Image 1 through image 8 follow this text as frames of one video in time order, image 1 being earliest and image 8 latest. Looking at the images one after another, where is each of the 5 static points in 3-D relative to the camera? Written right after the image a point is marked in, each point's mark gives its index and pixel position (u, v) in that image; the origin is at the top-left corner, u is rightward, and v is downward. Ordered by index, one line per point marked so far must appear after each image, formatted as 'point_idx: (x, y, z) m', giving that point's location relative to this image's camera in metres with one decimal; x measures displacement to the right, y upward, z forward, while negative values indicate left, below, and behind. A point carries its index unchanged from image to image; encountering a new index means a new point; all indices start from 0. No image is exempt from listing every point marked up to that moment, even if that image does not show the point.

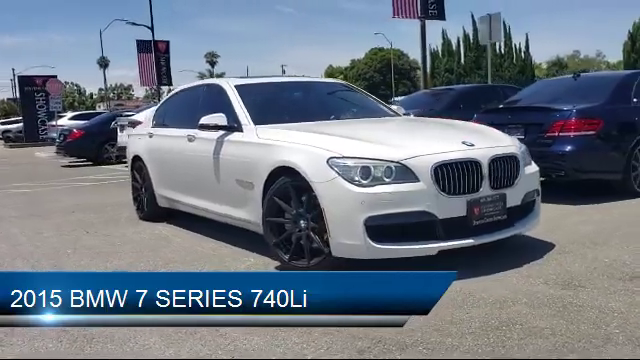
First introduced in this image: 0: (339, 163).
0: (+0.2, +0.1, +4.8) m
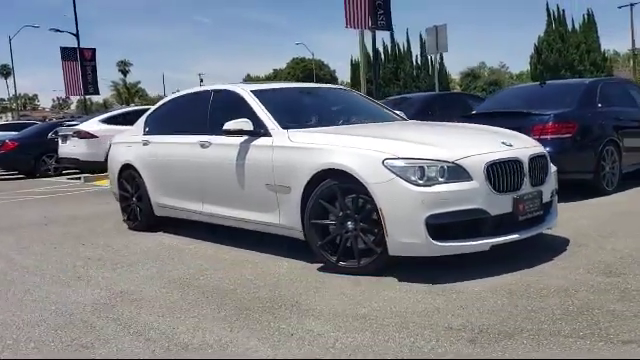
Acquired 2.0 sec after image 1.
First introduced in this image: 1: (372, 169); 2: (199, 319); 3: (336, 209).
0: (+0.6, +0.1, +4.9) m
1: (+0.5, +0.1, +5.0) m
2: (-0.9, -1.1, +4.6) m
3: (+0.3, -0.2, +5.4) m
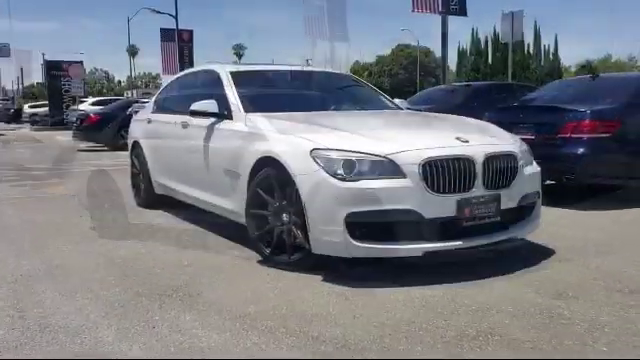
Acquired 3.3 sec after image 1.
0: (0.0, +0.2, +4.5) m
1: (-0.1, +0.2, +4.6) m
2: (-1.5, -0.9, +4.0) m
3: (-0.3, -0.1, +4.9) m
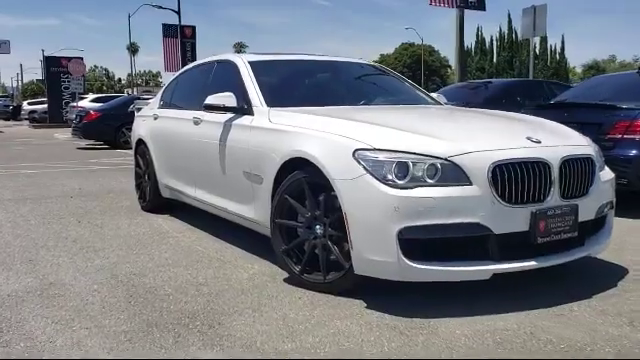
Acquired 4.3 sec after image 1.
0: (+0.3, +0.1, +3.7) m
1: (+0.1, +0.1, +3.8) m
2: (-1.2, -0.9, +3.2) m
3: (-0.1, -0.2, +4.2) m
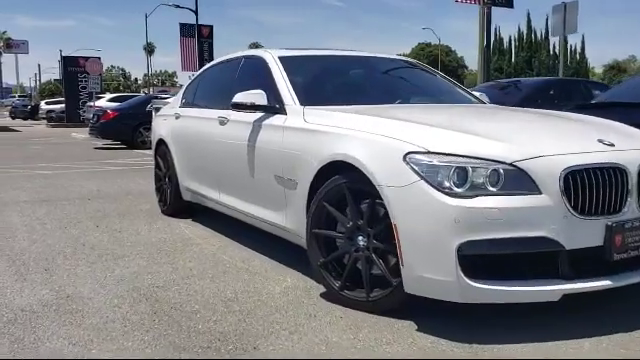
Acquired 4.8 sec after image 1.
0: (+0.6, +0.1, +3.3) m
1: (+0.4, +0.1, +3.4) m
2: (-1.0, -1.0, +2.8) m
3: (+0.2, -0.2, +3.8) m
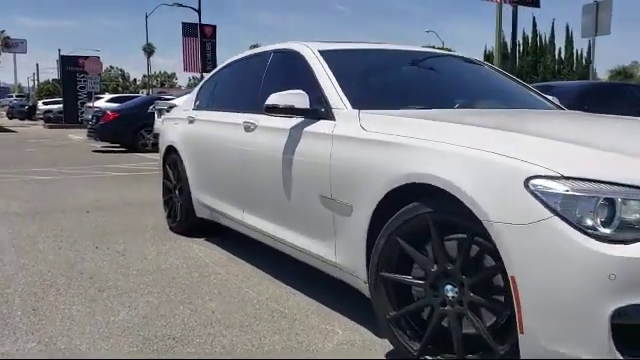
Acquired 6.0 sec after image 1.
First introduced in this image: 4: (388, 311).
0: (+0.9, 0.0, +2.4) m
1: (+0.8, -0.1, +2.5) m
2: (-0.6, -1.1, +1.9) m
3: (+0.6, -0.4, +2.9) m
4: (+0.3, -0.7, +3.1) m
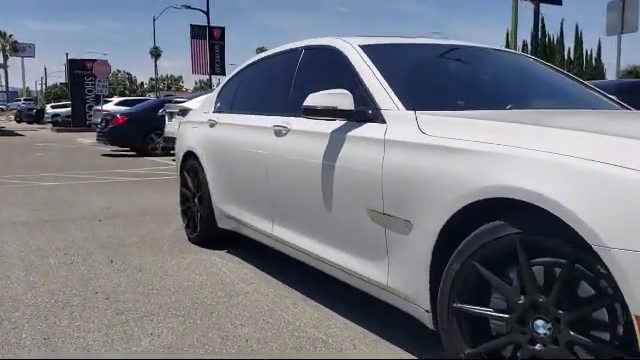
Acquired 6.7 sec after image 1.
0: (+1.2, -0.1, +1.9) m
1: (+1.0, -0.1, +2.0) m
2: (-0.4, -1.1, +1.5) m
3: (+0.8, -0.4, +2.4) m
4: (+0.6, -0.7, +2.6) m
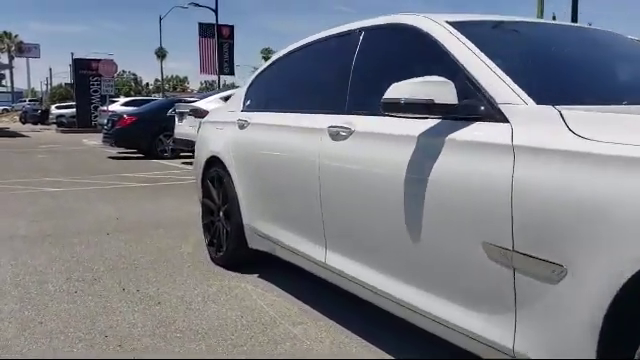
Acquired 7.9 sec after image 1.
0: (+1.6, -0.2, +1.0) m
1: (+1.4, -0.2, +1.1) m
2: (0.0, -1.2, +0.5) m
3: (+1.2, -0.5, +1.5) m
4: (+1.0, -0.8, +1.7) m
